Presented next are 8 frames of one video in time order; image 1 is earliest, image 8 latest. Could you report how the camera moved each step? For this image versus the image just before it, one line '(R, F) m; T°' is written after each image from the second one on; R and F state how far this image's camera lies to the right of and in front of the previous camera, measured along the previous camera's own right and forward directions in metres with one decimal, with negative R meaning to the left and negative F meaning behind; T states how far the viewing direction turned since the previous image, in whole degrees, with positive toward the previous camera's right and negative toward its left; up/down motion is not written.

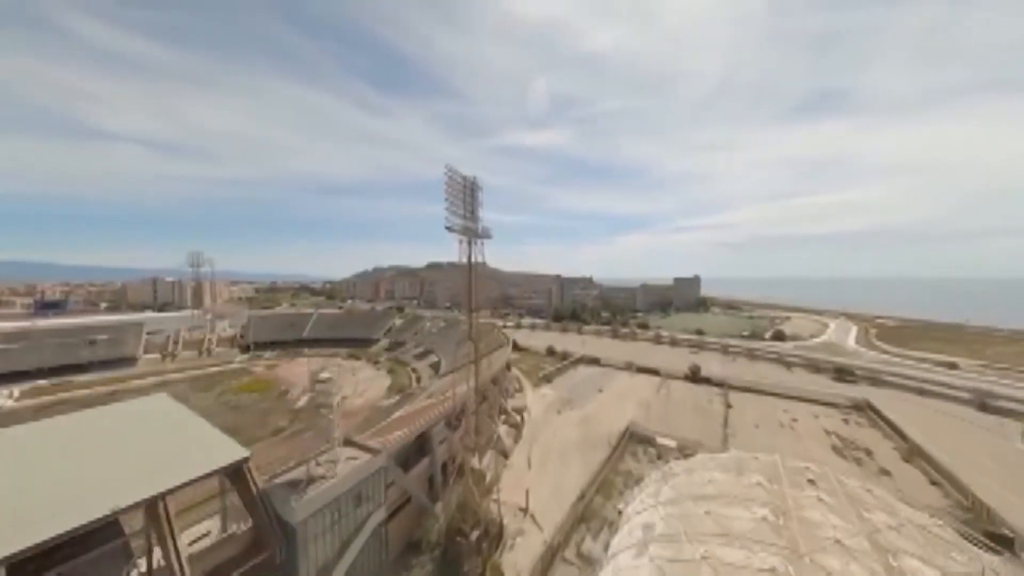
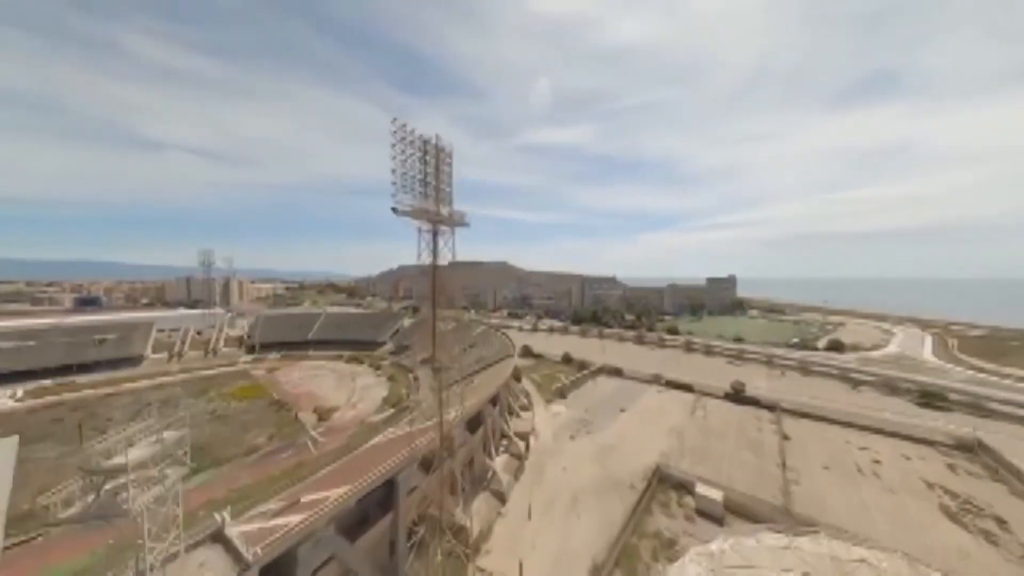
(+1.4, +4.5) m; -4°
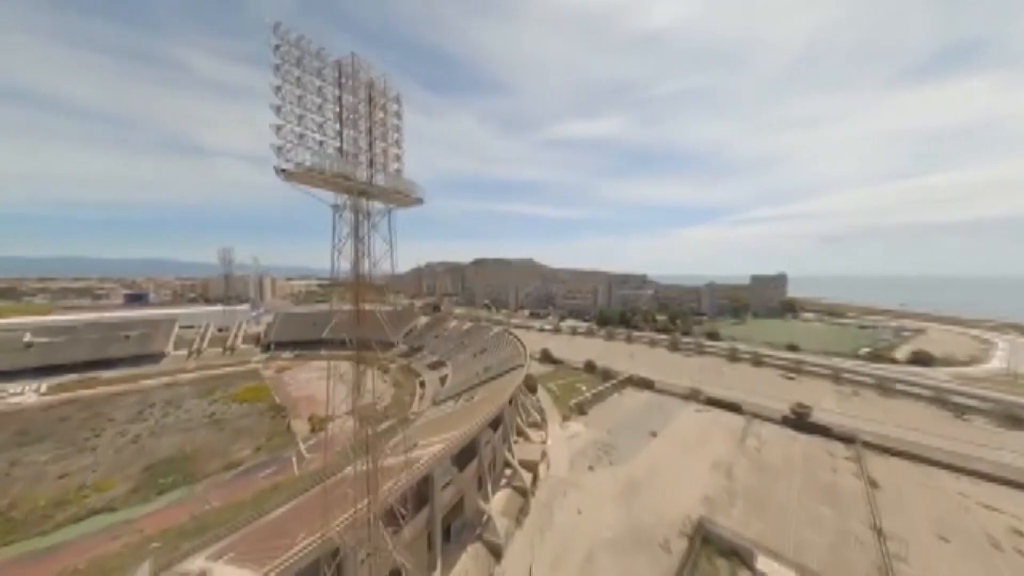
(+1.4, +4.0) m; -5°
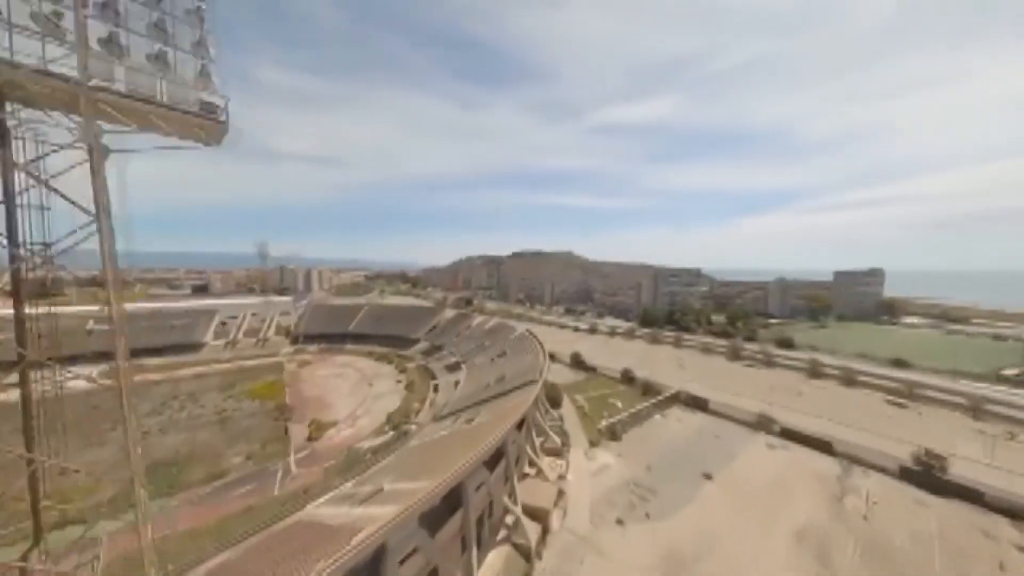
(+1.8, +4.7) m; -8°
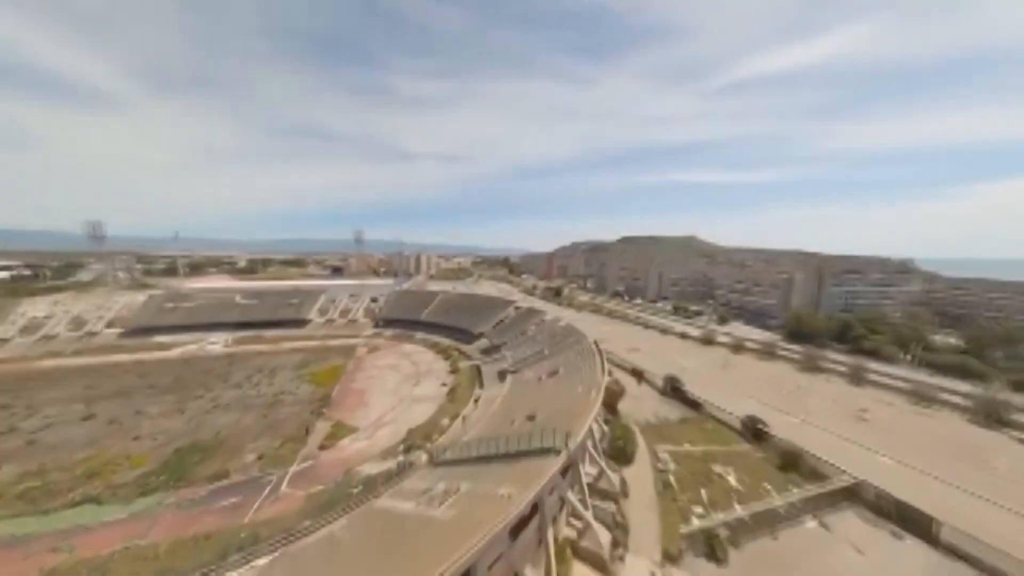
(+3.6, +8.6) m; -19°
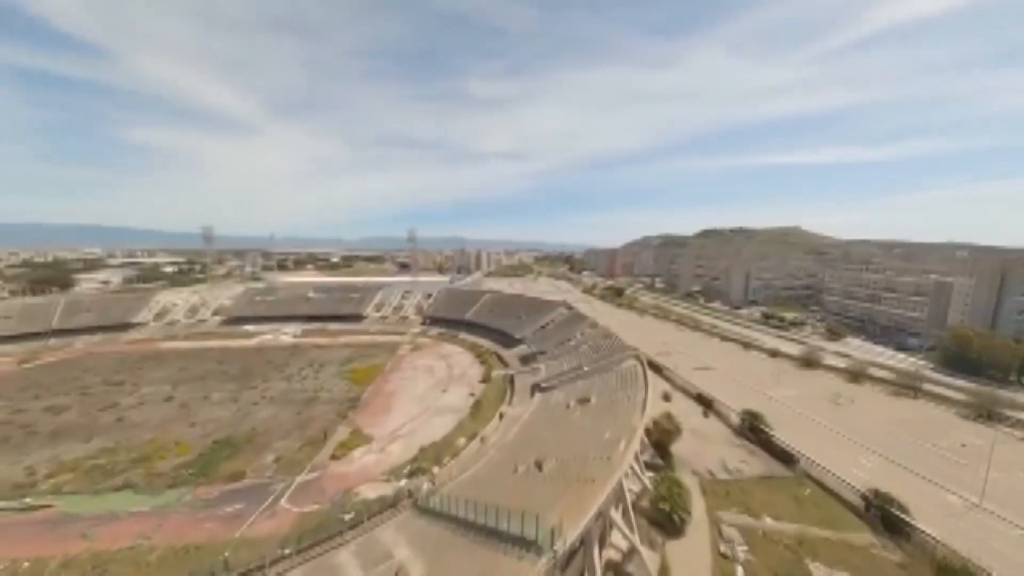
(+2.7, +3.9) m; -12°
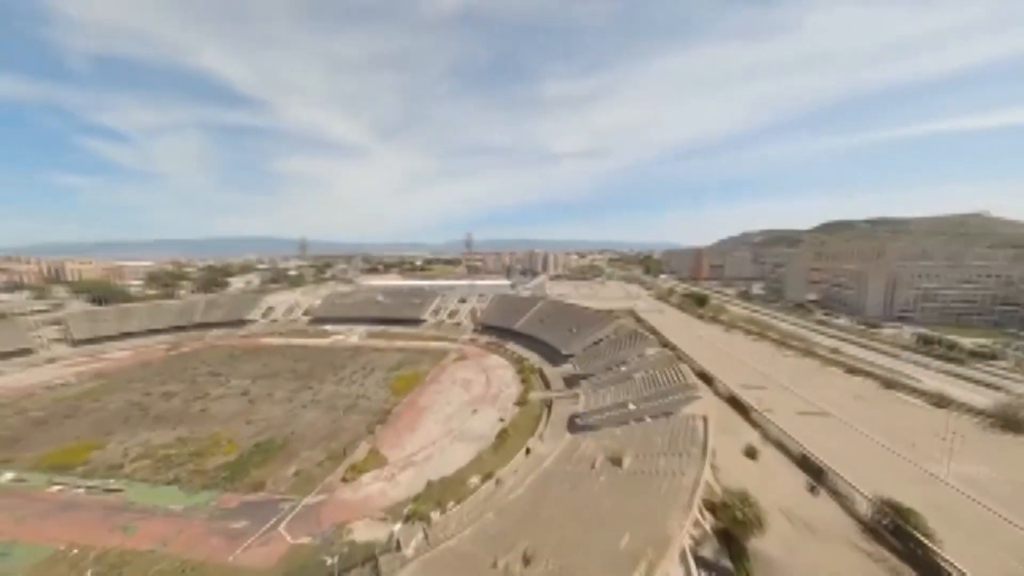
(+3.2, +4.0) m; -14°
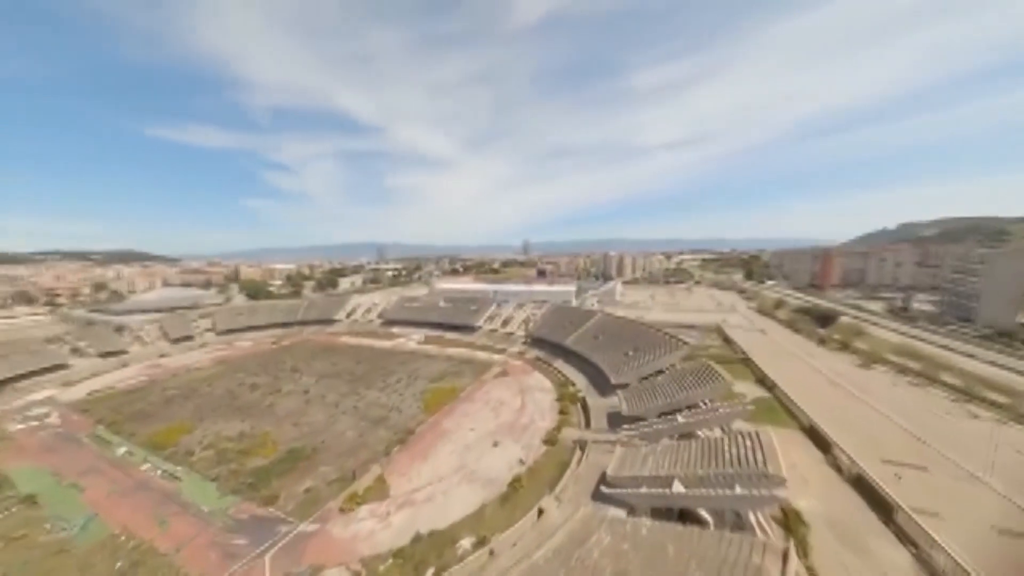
(+3.9, +4.3) m; -15°
